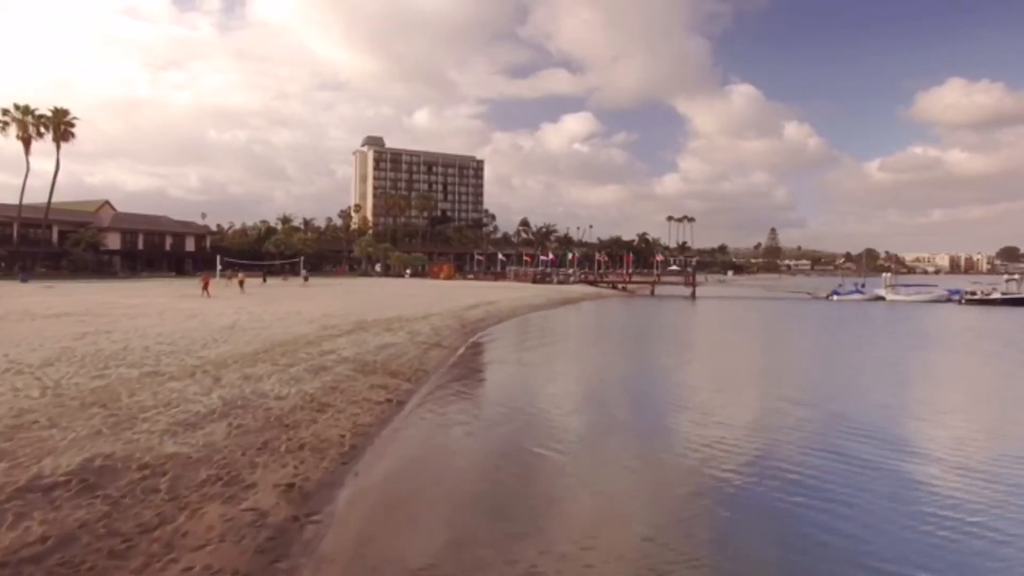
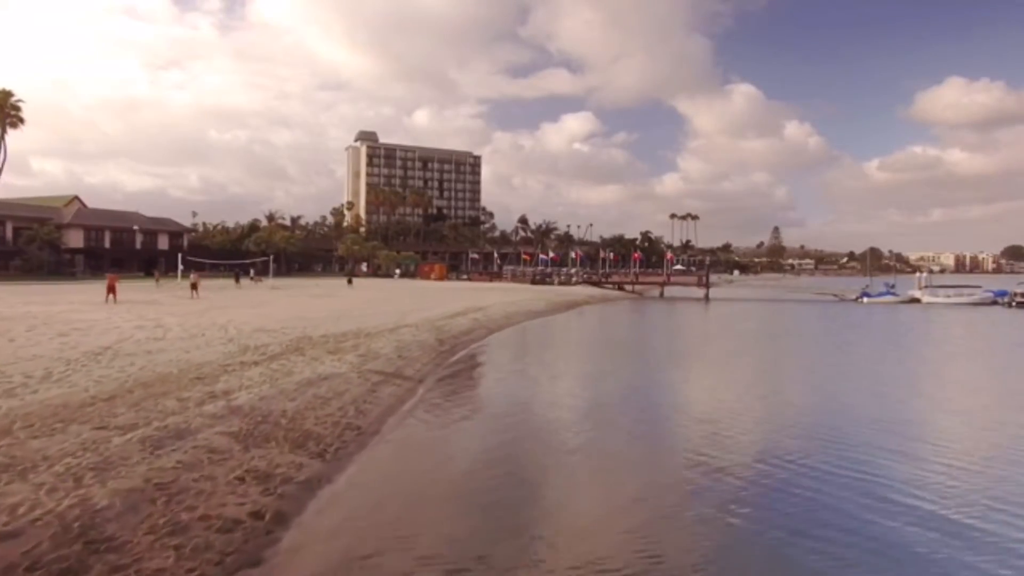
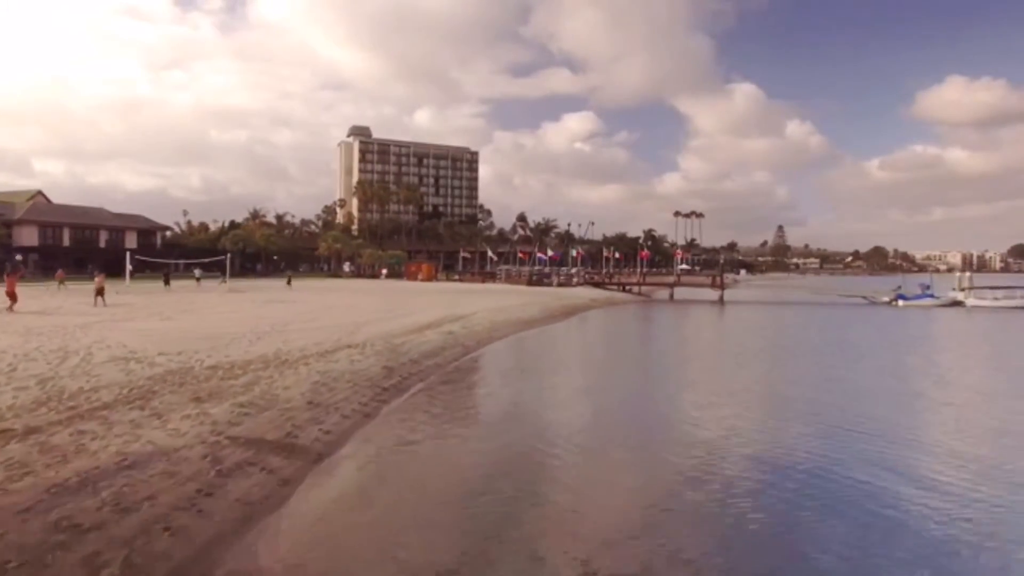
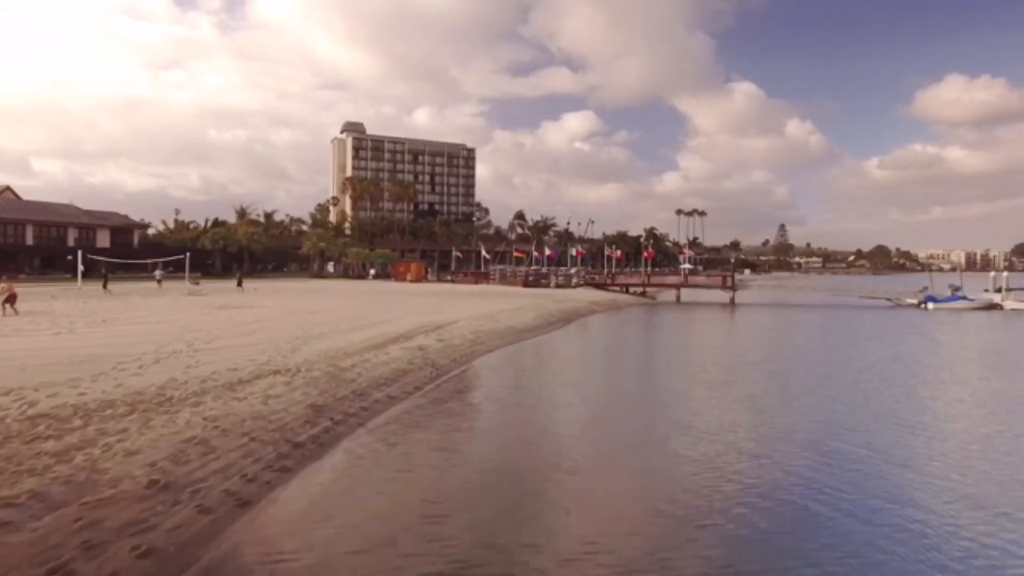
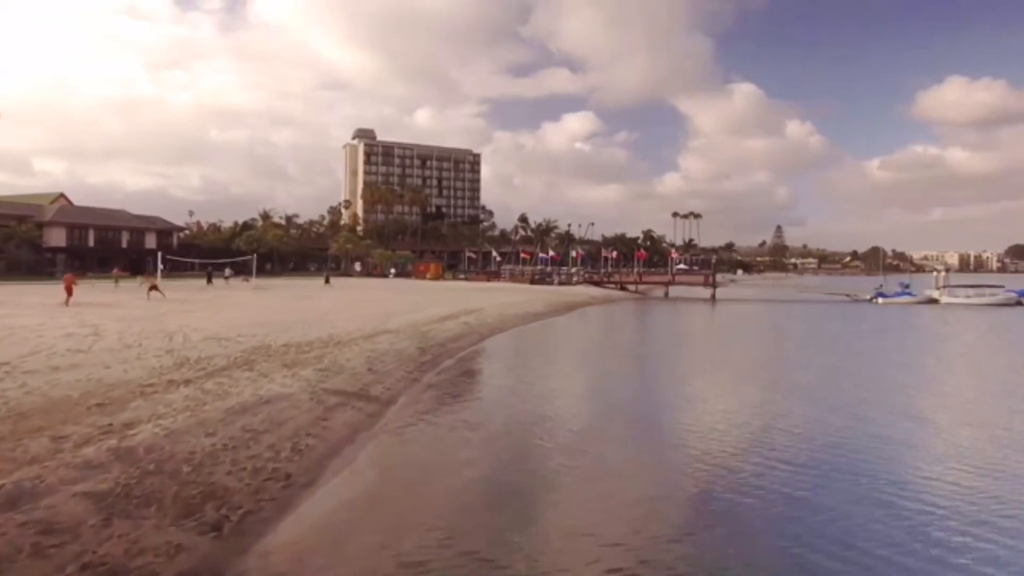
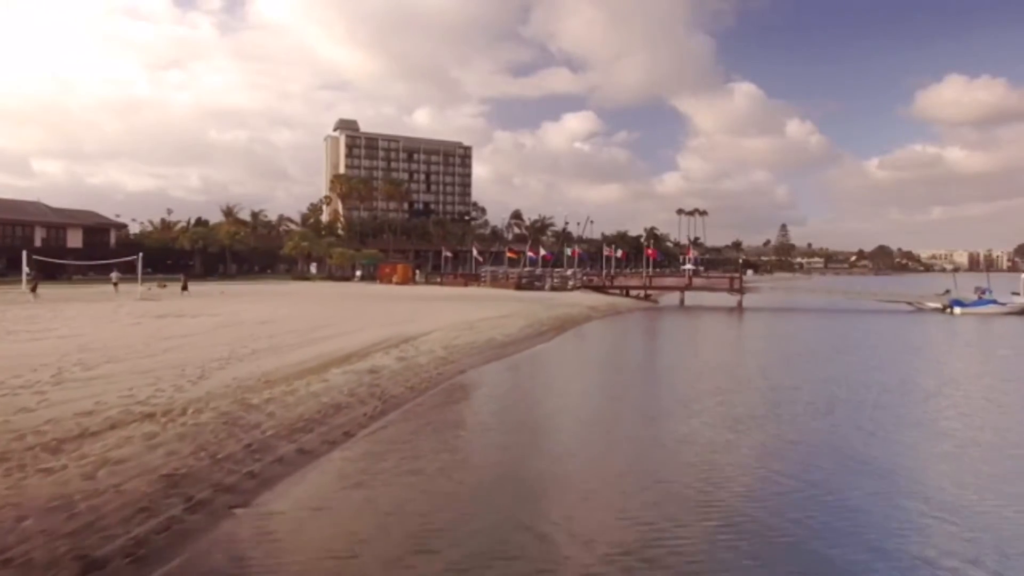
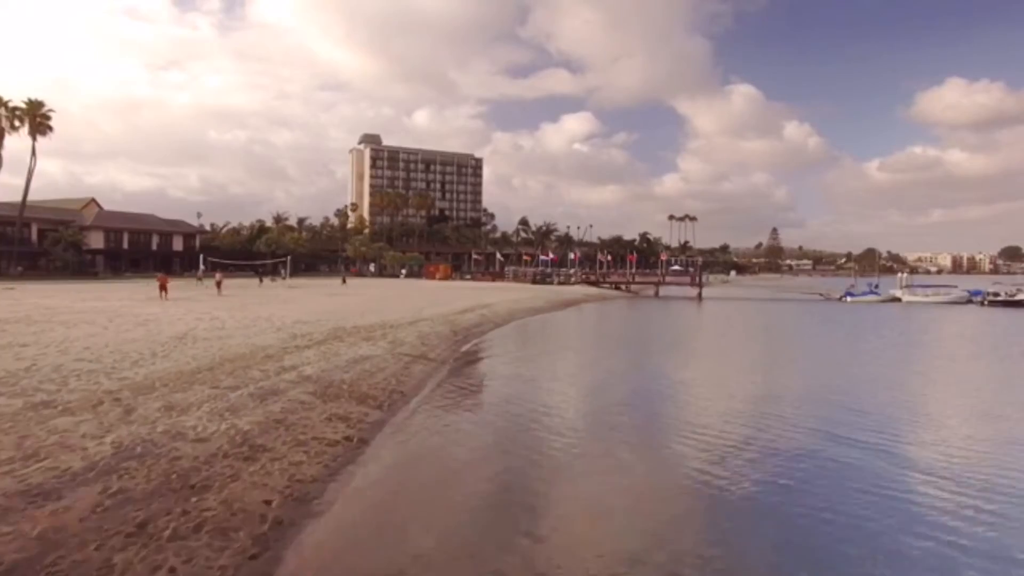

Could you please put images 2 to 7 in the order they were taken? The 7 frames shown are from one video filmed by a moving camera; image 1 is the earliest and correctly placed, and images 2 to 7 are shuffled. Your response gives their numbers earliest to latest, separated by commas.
7, 2, 5, 3, 4, 6
